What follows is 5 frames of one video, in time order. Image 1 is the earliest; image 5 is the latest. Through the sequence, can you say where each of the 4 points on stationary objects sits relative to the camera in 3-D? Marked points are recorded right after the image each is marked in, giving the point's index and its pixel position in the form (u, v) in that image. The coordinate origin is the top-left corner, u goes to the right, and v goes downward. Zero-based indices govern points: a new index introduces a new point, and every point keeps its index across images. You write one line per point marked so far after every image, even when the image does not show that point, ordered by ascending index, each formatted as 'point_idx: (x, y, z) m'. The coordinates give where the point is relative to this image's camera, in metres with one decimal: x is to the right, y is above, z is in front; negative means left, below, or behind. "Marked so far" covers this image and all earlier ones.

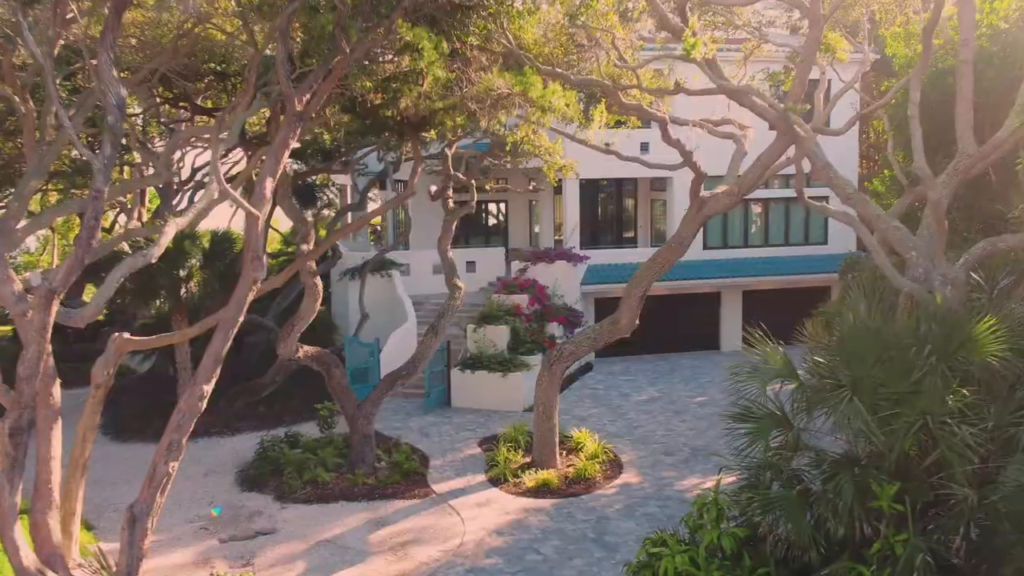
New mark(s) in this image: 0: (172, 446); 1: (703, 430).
0: (-3.1, -1.5, +8.2) m
1: (+3.7, -2.8, +17.1) m
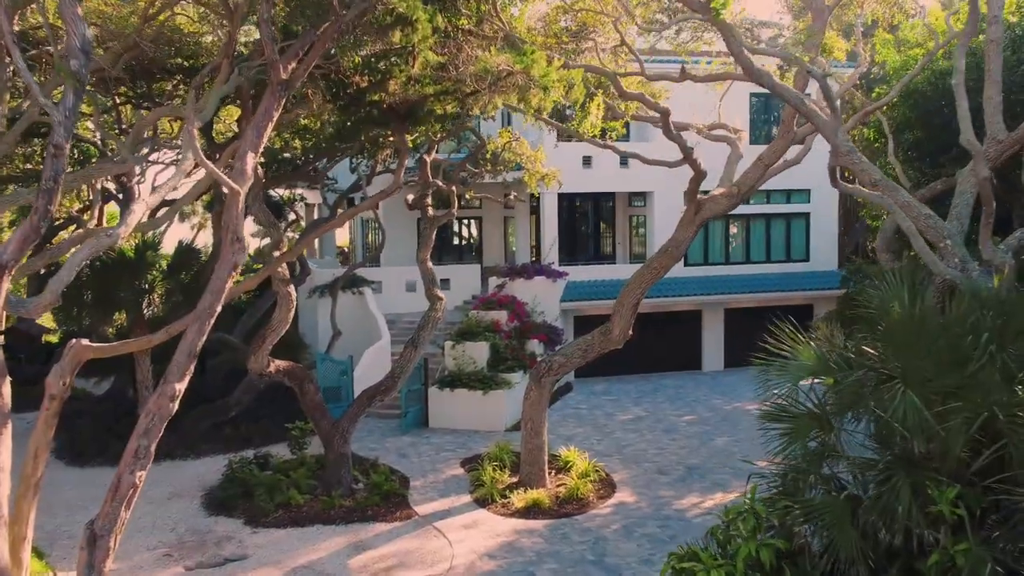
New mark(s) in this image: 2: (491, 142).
0: (-3.1, -1.4, +7.3) m
1: (+3.4, -3.0, +16.4) m
2: (-0.4, +3.1, +18.7) m
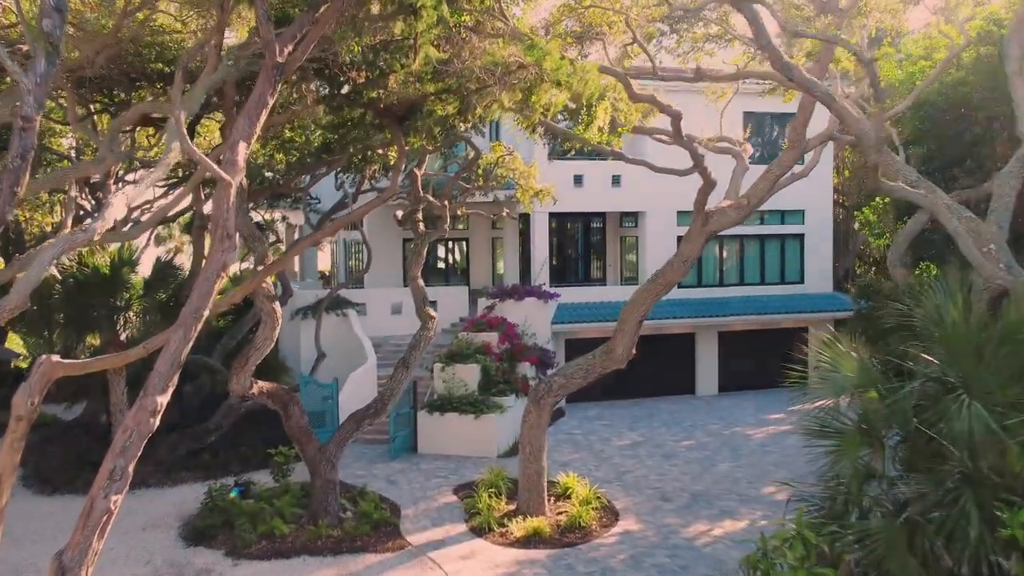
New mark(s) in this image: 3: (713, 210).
0: (-2.9, -1.4, +6.5) m
1: (+3.3, -3.3, +15.7) m
2: (-0.6, +2.7, +18.2) m
3: (+2.8, +1.1, +12.5) m
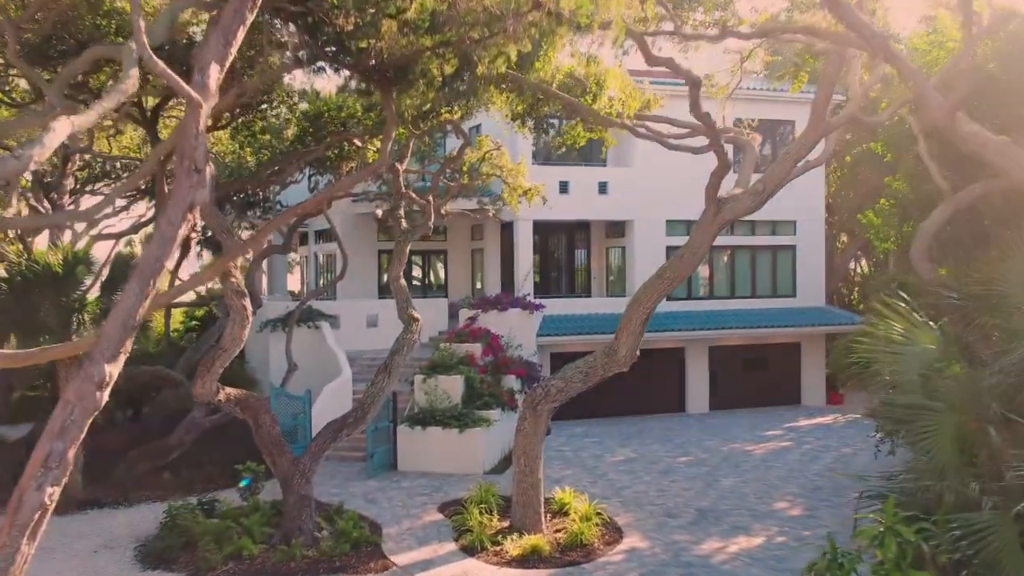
0: (-2.7, -1.0, +5.3) m
1: (+3.1, -3.3, +14.6) m
2: (-0.8, +2.6, +17.2) m
3: (+2.8, +1.2, +11.5) m
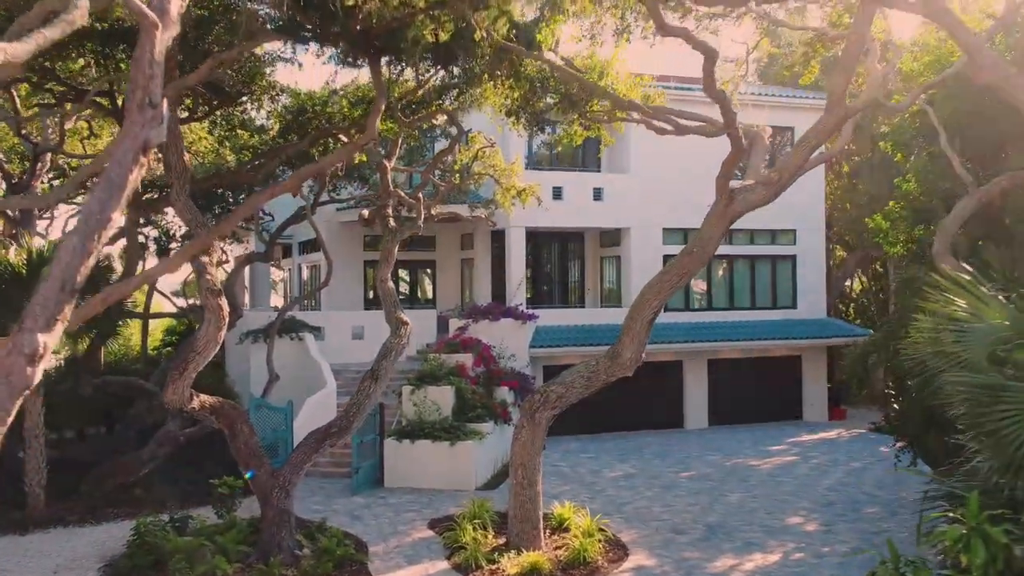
0: (-2.7, -0.8, +4.4) m
1: (+3.0, -3.4, +13.8) m
2: (-0.9, +2.5, +16.4) m
3: (+2.7, +1.2, +10.8) m
